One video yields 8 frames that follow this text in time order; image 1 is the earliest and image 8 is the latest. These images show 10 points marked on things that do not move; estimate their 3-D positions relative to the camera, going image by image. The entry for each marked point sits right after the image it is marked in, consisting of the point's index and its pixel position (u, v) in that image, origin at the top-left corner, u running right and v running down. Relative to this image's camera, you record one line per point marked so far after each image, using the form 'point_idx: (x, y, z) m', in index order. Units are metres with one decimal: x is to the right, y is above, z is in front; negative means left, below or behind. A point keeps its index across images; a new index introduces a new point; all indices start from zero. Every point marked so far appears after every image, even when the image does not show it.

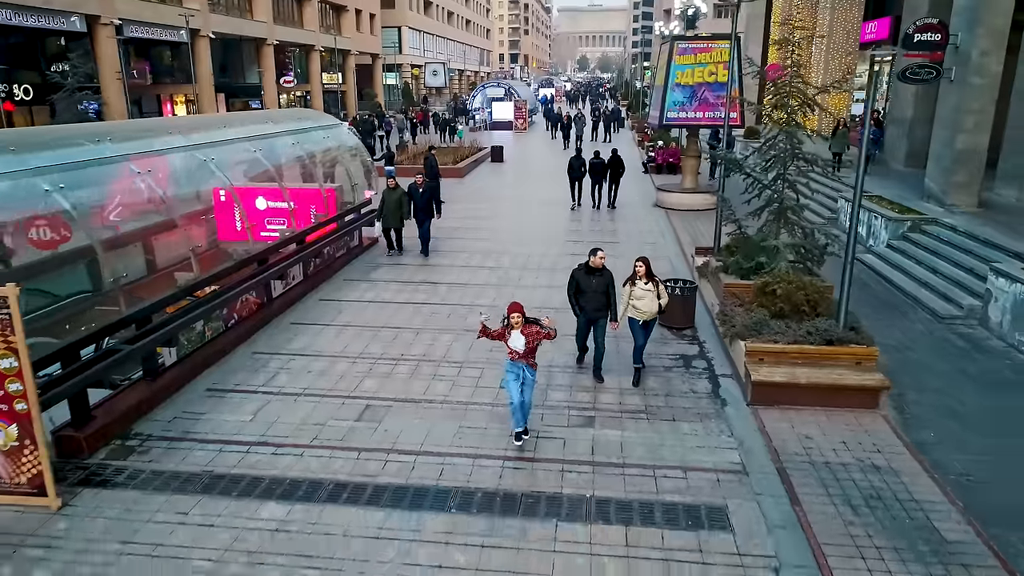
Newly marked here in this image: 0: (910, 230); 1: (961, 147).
0: (+6.0, +0.9, +10.7) m
1: (+7.2, +2.3, +11.3) m
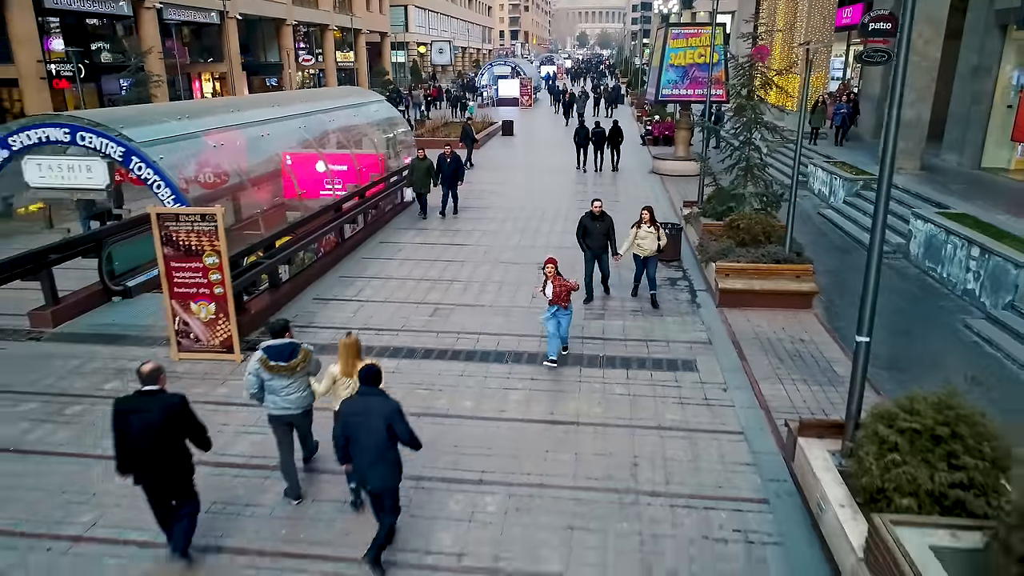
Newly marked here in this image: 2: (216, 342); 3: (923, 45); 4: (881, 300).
0: (+6.4, +1.8, +13.0) m
1: (+7.5, +3.2, +13.5) m
2: (-3.0, -0.5, +7.2) m
3: (+7.7, +4.6, +13.3) m
4: (+4.6, -0.1, +8.8) m
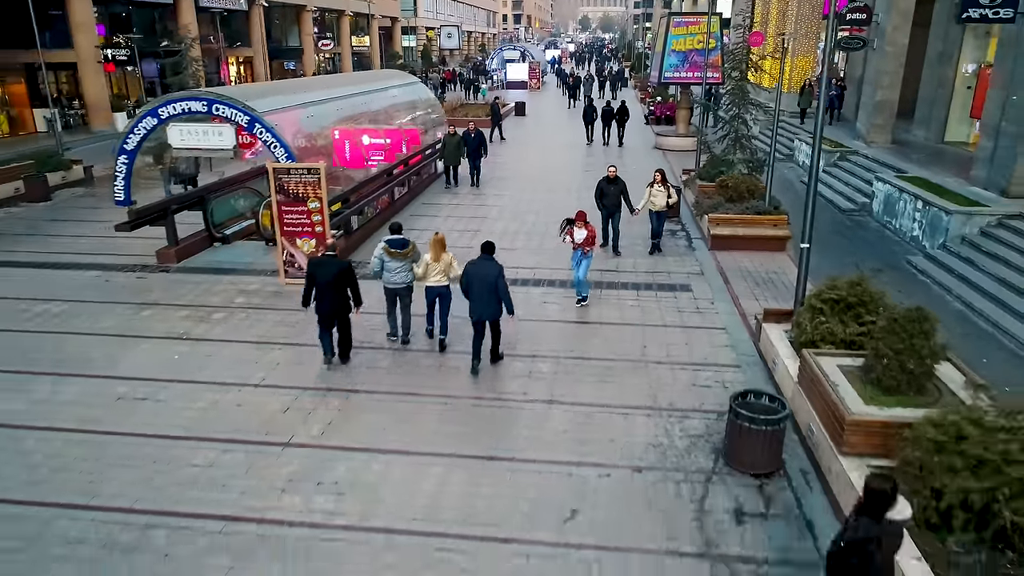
0: (+6.8, +2.7, +14.9) m
1: (+8.0, +4.1, +15.4) m
2: (-2.5, +0.3, +9.2) m
3: (+8.2, +5.4, +15.2) m
4: (+5.0, +0.7, +10.8) m
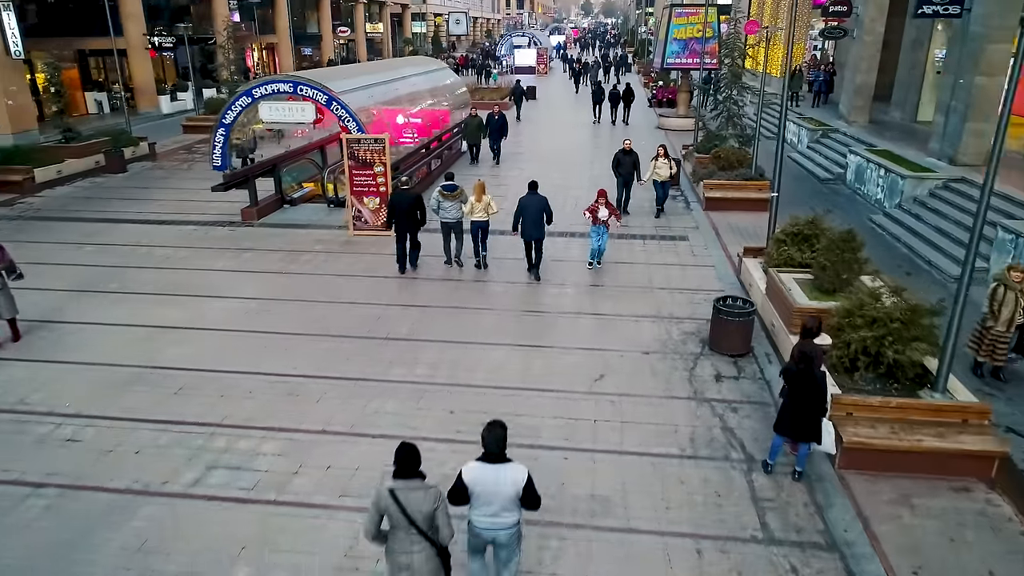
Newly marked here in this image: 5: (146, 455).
0: (+7.3, +3.6, +16.8) m
1: (+8.5, +5.0, +17.3) m
2: (-2.1, +1.0, +11.2) m
3: (+8.6, +6.3, +17.0) m
4: (+5.5, +1.5, +12.7) m
5: (-2.9, -1.3, +5.7) m
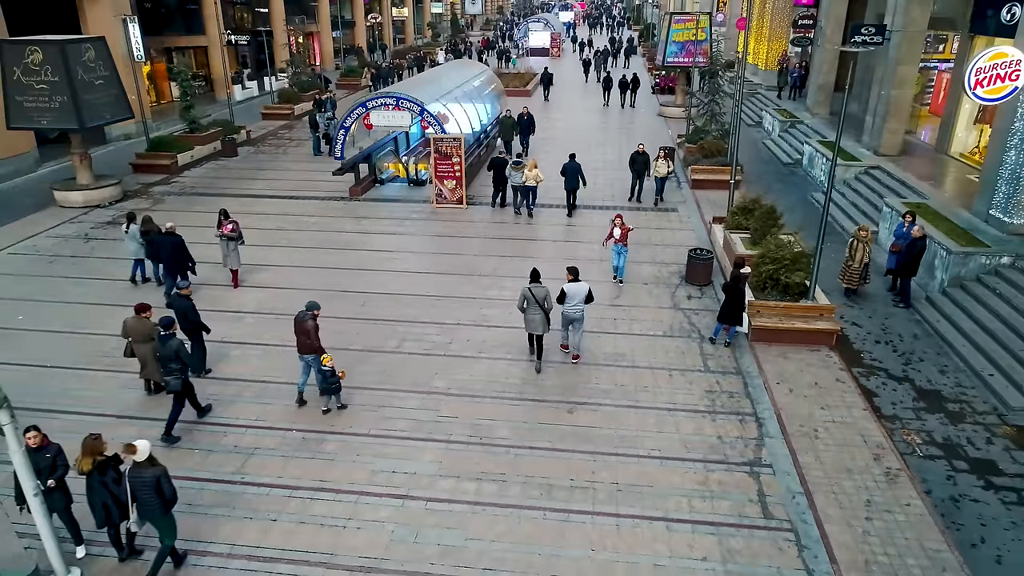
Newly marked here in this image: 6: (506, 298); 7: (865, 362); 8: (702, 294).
0: (+8.1, +4.8, +20.9) m
1: (+9.3, +6.2, +21.3) m
2: (-1.2, +2.0, +15.5) m
3: (+9.5, +7.5, +21.0) m
4: (+6.3, +2.5, +17.0) m
5: (-2.1, -0.7, +10.1) m
6: (-0.1, -0.2, +11.3) m
7: (+4.6, -1.0, +9.4) m
8: (+3.0, -0.1, +11.3) m
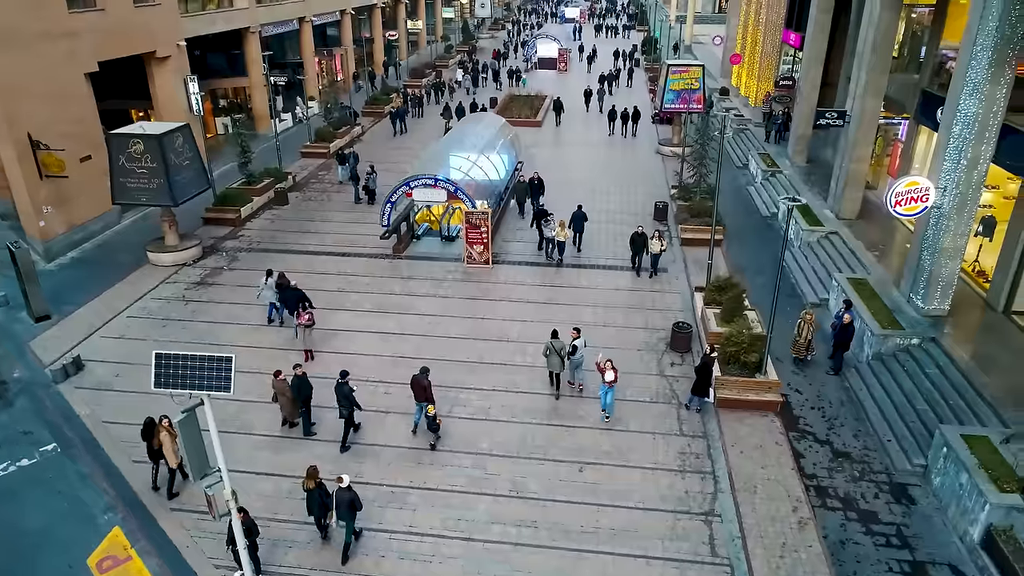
0: (+8.6, +3.8, +23.9) m
1: (+9.8, +5.2, +24.2) m
2: (-0.8, +0.8, +18.6) m
3: (+10.0, +6.5, +23.8) m
4: (+6.8, +1.3, +20.0) m
5: (-1.7, -2.1, +13.4) m
6: (+0.3, -1.5, +14.5) m
7: (+5.1, -2.5, +12.6) m
8: (+3.5, -1.5, +14.5) m
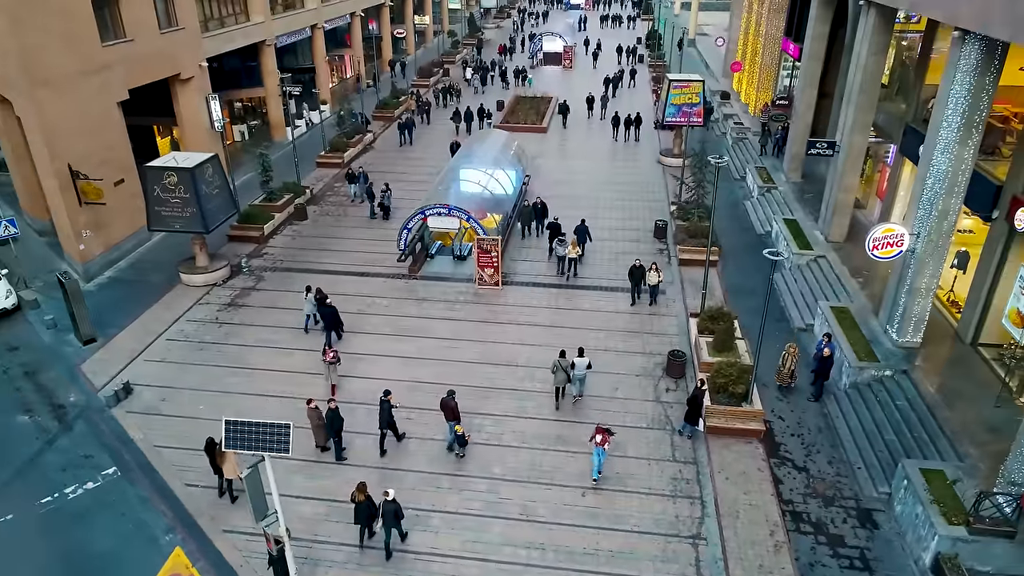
0: (+8.9, +3.4, +25.0) m
1: (+10.1, +4.9, +25.3) m
2: (-0.5, +0.2, +19.9) m
3: (+10.2, +6.1, +24.9) m
4: (+7.0, +0.8, +21.3) m
5: (-1.5, -2.9, +14.8) m
6: (+0.5, -2.3, +15.9) m
7: (+5.3, -3.3, +14.0) m
8: (+3.7, -2.2, +15.9) m
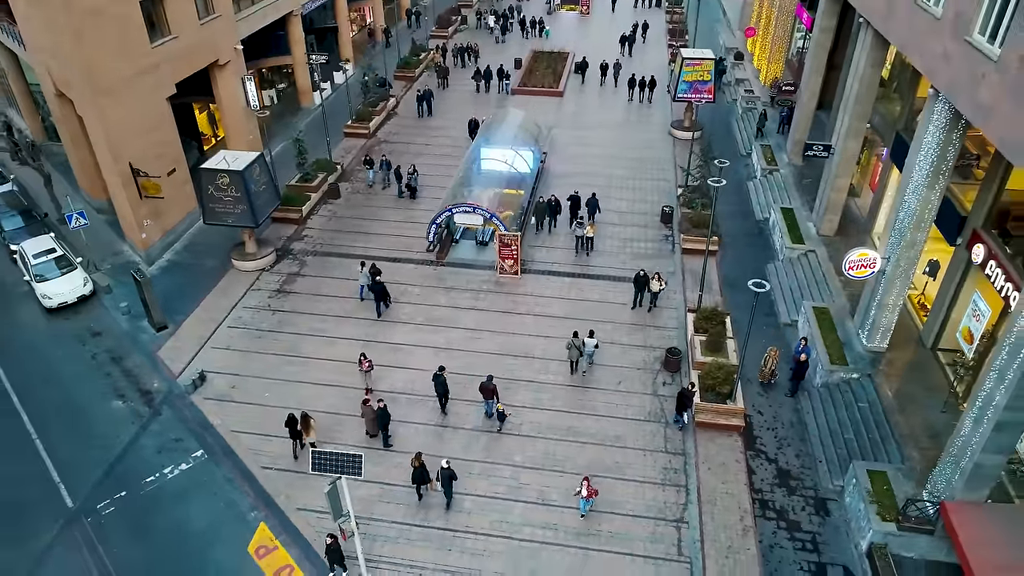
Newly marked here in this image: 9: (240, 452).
0: (+9.6, +4.3, +26.7) m
1: (+10.8, +5.8, +26.7) m
2: (0.0, +0.6, +22.1) m
3: (+10.9, +7.0, +26.1) m
4: (+7.6, +1.2, +23.3) m
5: (-1.0, -3.1, +17.5) m
6: (+1.0, -2.4, +18.5) m
7: (+5.7, -3.7, +16.6) m
8: (+4.2, -2.4, +18.4) m
9: (-6.3, -3.8, +16.5) m
